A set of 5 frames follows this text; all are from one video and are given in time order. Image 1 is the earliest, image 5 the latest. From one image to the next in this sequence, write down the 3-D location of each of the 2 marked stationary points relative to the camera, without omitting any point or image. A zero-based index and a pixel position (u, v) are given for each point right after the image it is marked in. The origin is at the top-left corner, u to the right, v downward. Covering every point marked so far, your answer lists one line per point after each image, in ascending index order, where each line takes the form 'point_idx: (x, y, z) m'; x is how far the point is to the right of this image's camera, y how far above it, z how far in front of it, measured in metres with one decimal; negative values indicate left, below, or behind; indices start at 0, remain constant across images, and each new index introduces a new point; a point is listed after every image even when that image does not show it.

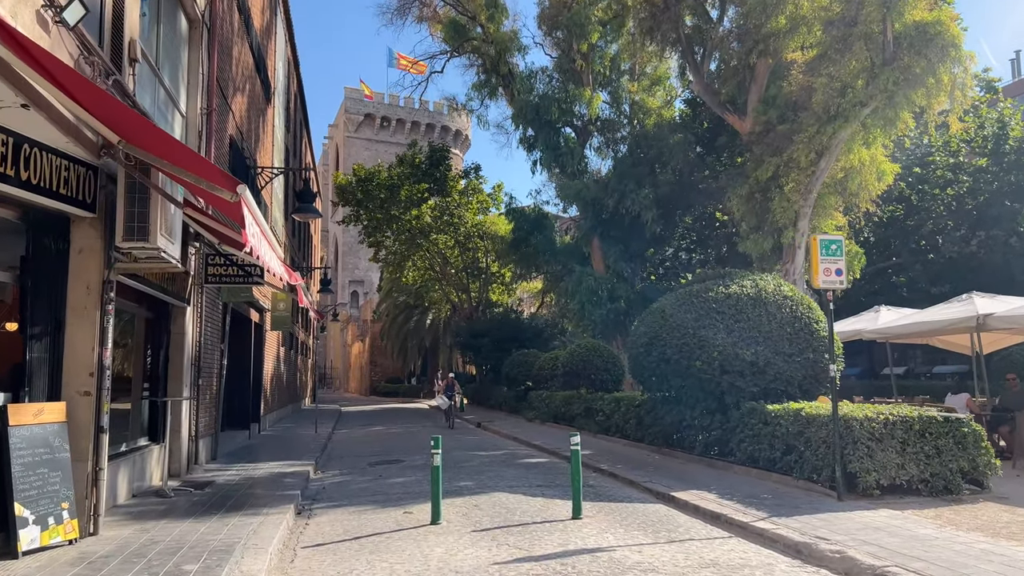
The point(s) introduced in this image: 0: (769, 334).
0: (+3.5, -0.6, +10.6) m
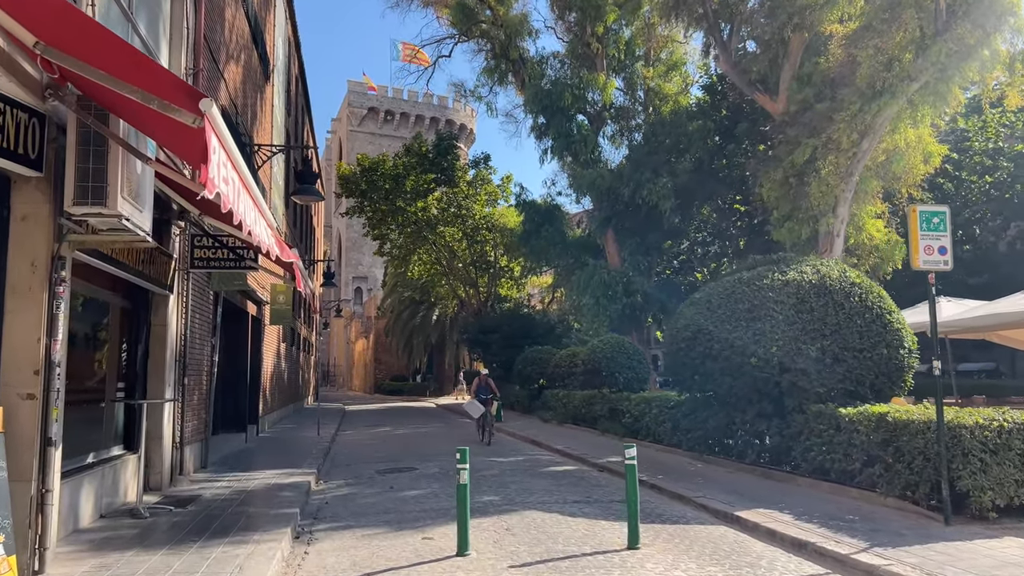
0: (+3.9, -0.5, +9.2) m
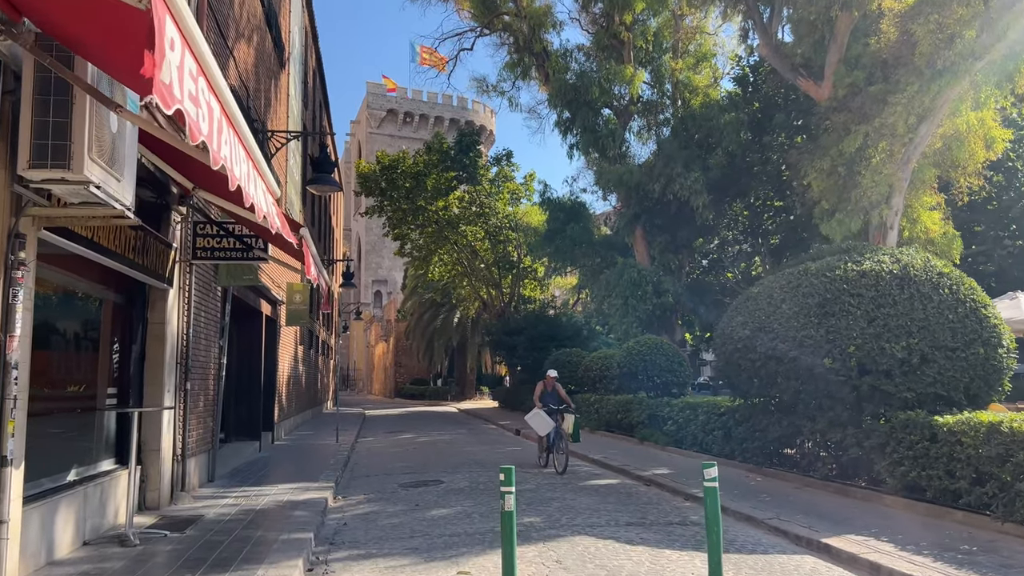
0: (+4.3, -0.4, +8.1) m
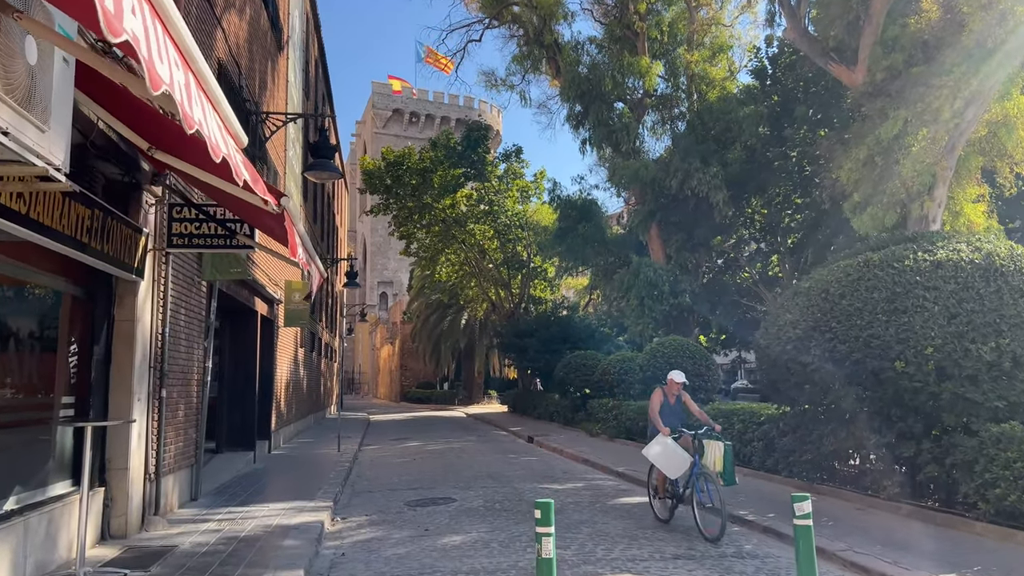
0: (+4.6, -0.3, +6.9) m
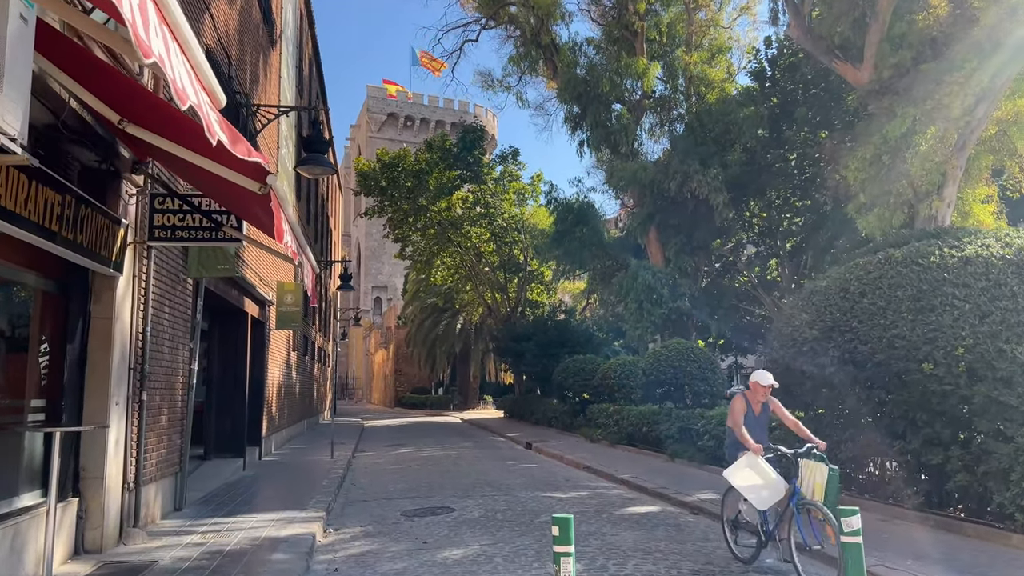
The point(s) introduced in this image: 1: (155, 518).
0: (+4.6, -0.3, +6.5) m
1: (-3.4, -2.2, +7.4) m
